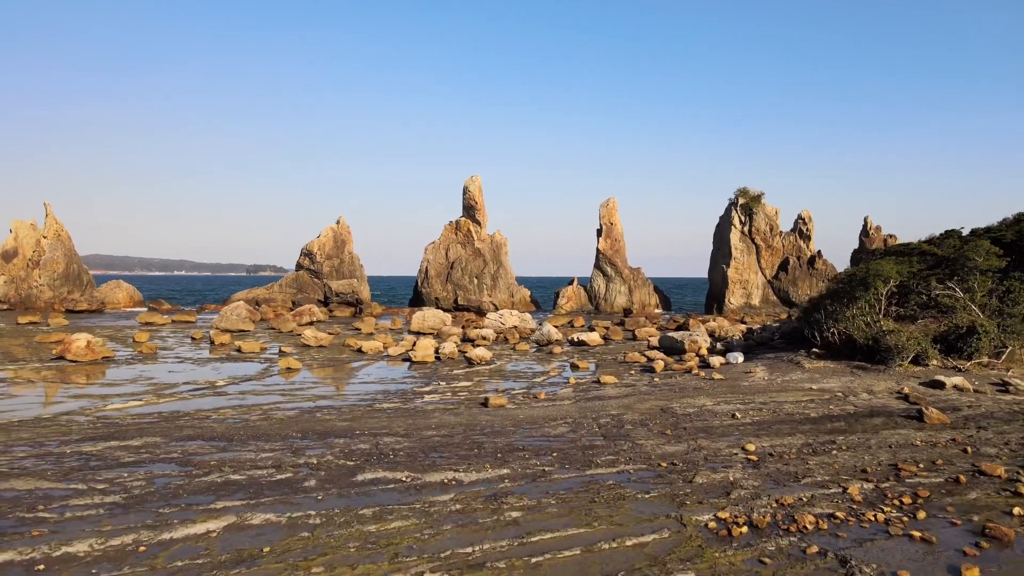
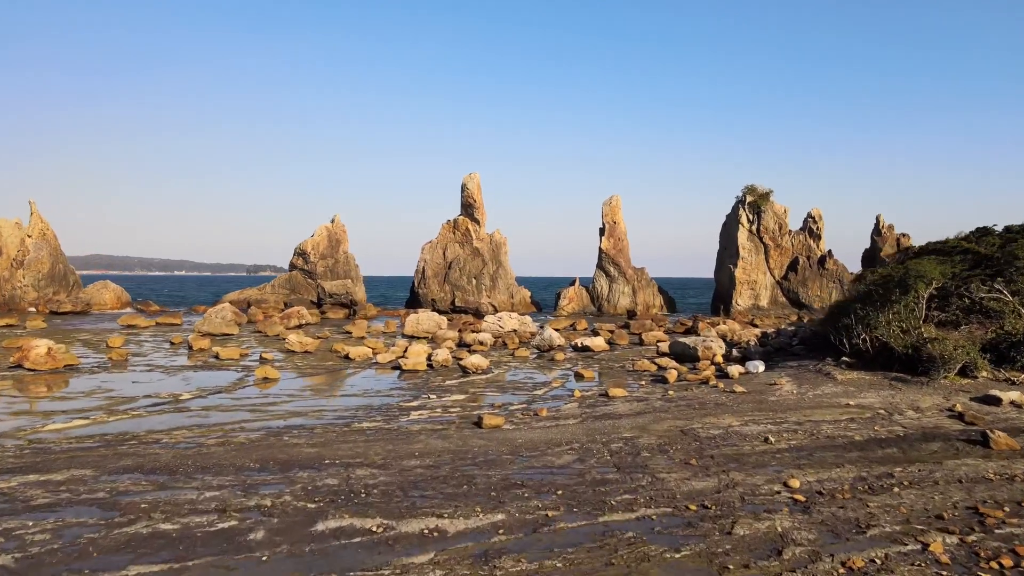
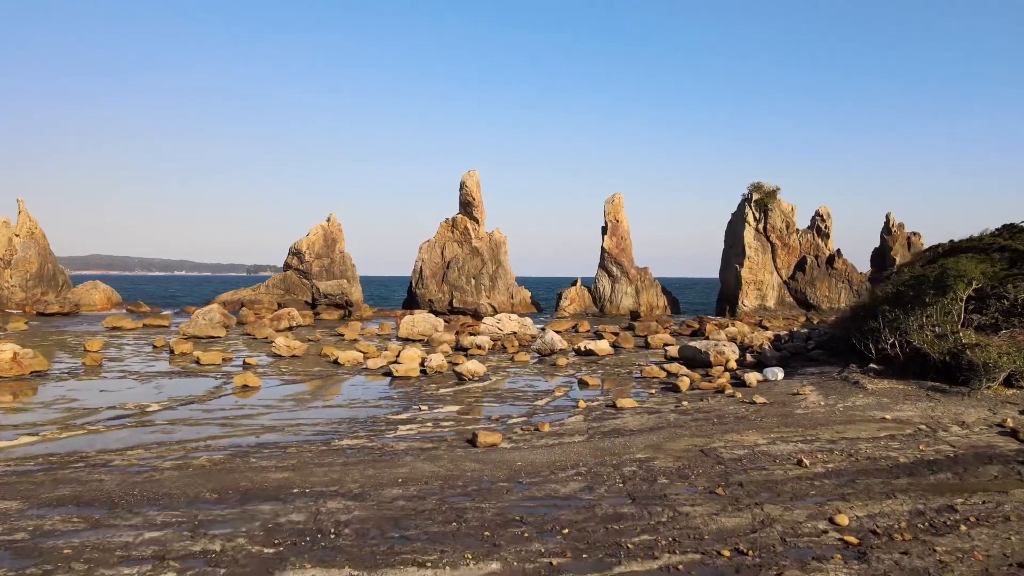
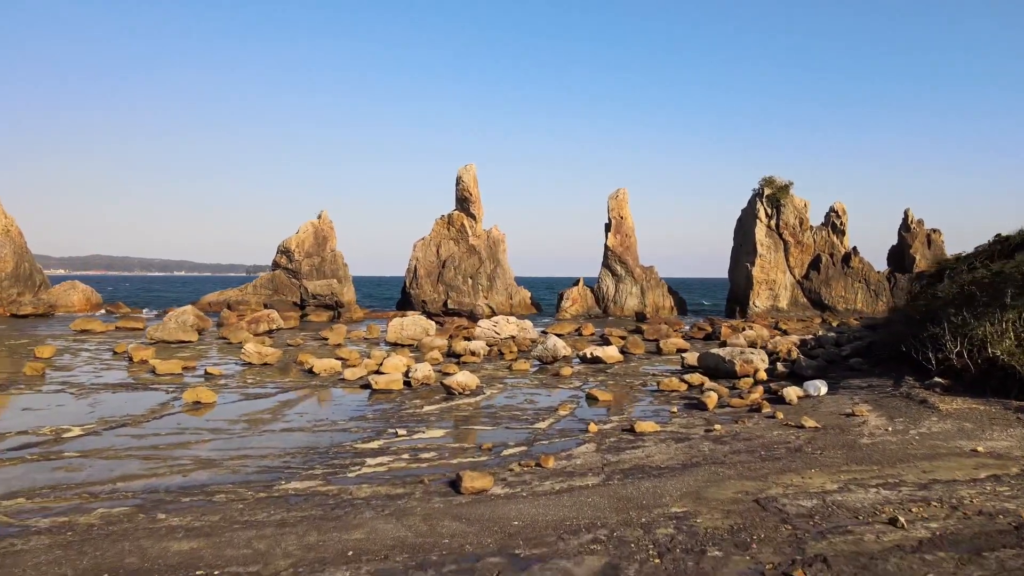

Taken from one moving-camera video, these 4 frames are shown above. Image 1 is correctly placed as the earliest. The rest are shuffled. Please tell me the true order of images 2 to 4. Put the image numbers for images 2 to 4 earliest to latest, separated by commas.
2, 3, 4
